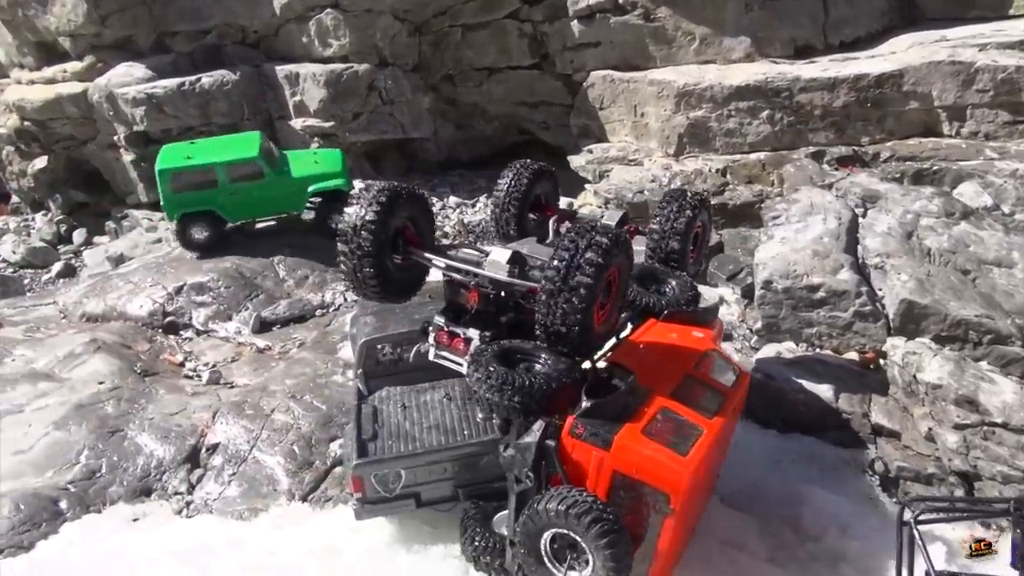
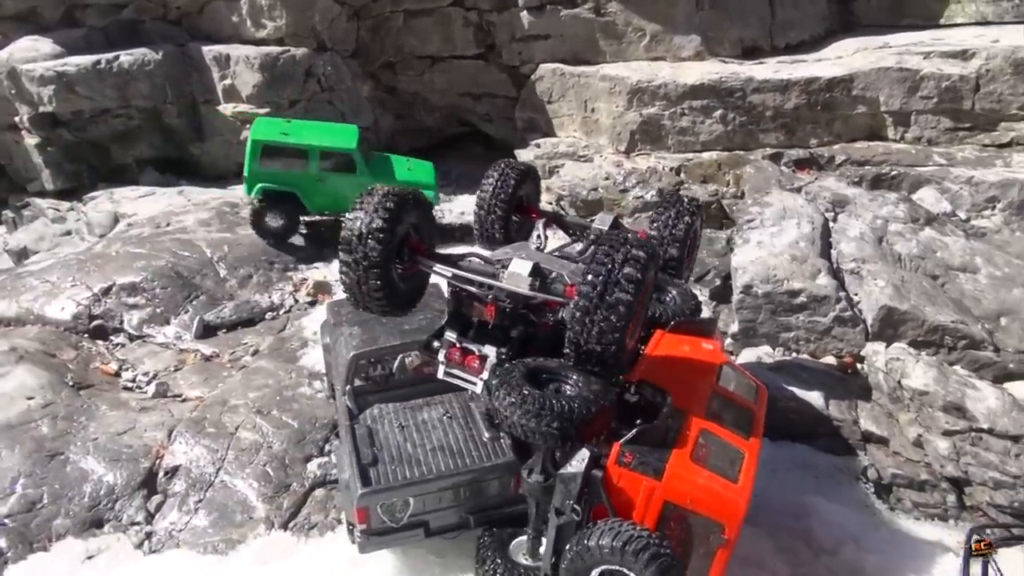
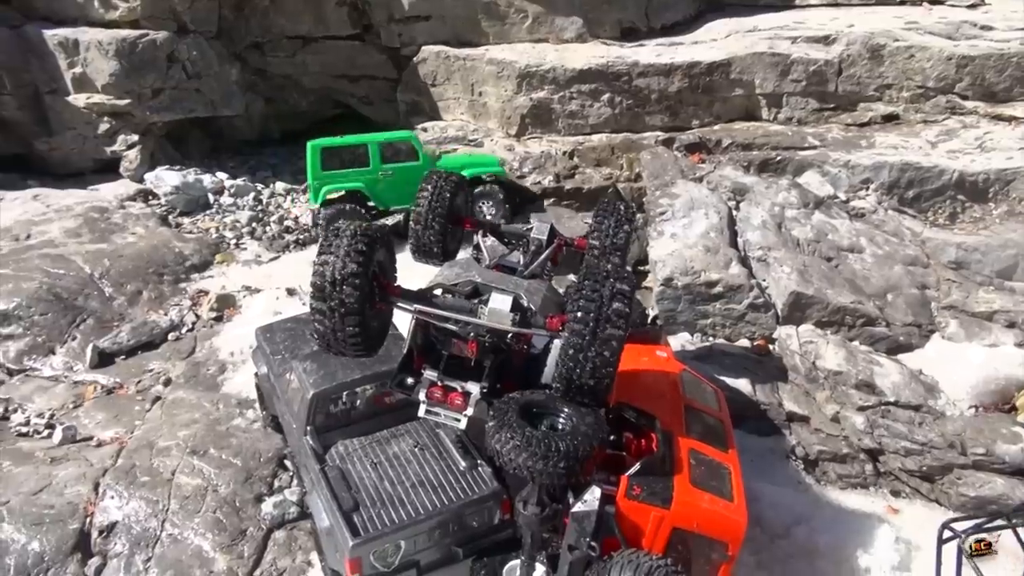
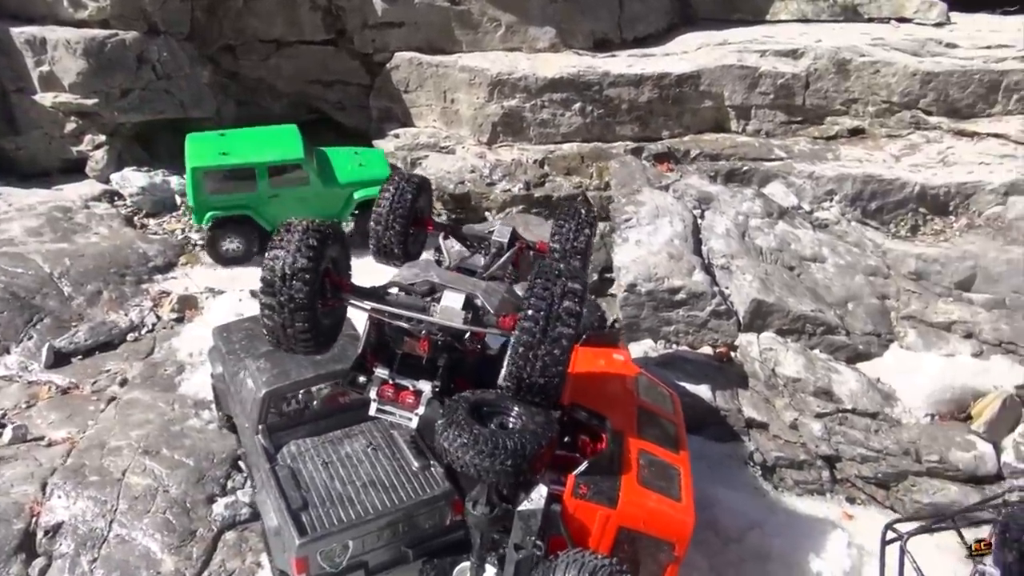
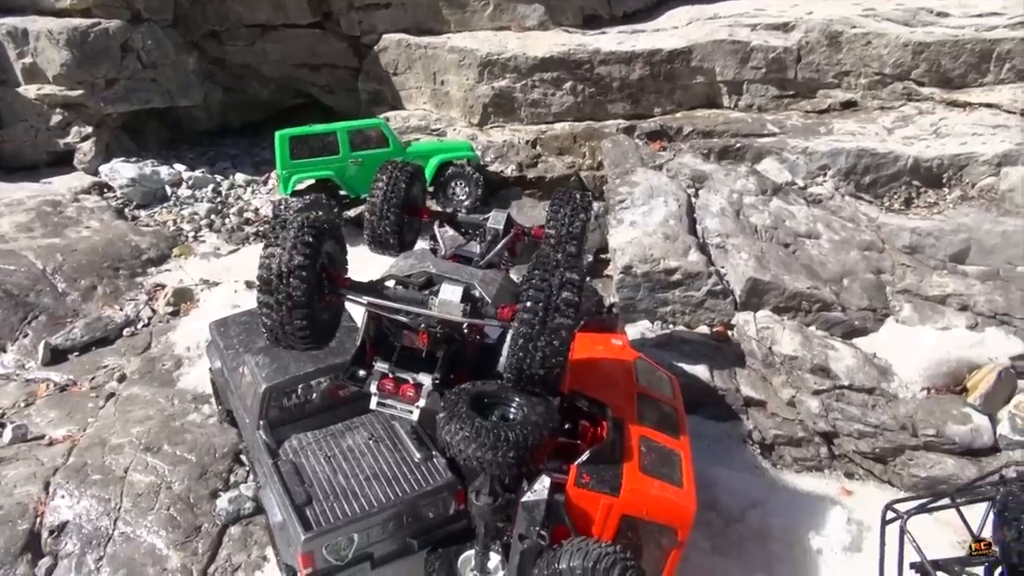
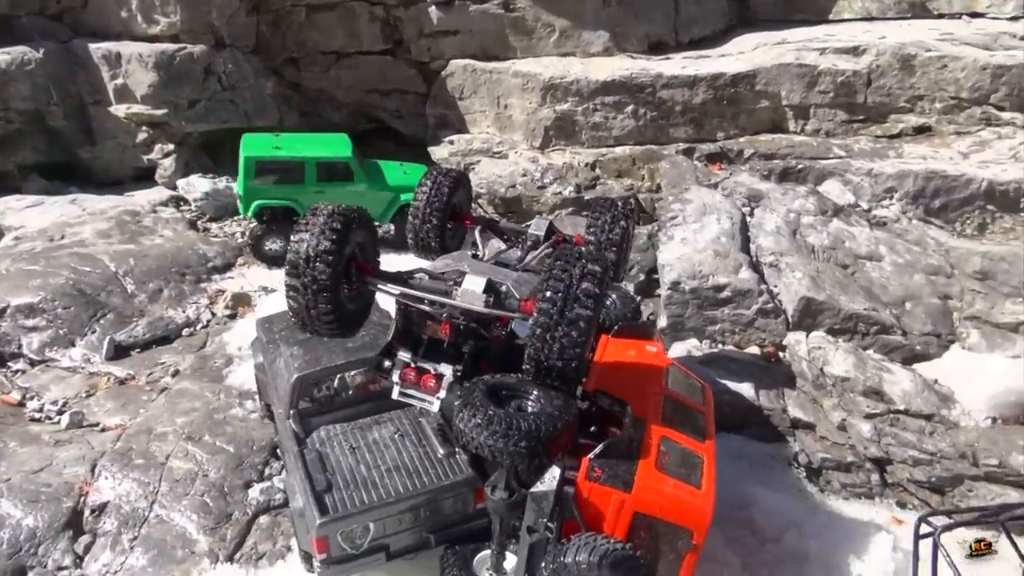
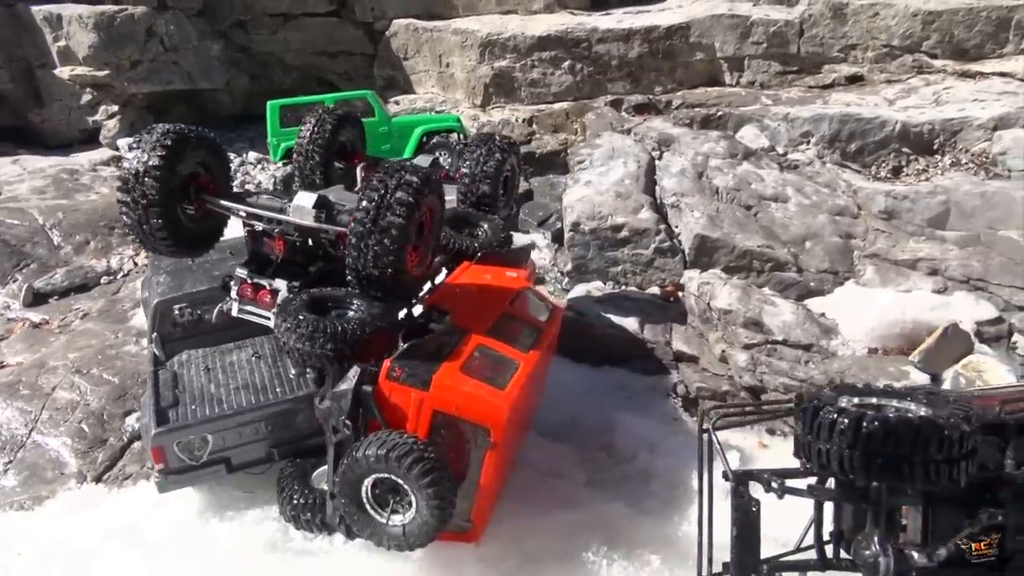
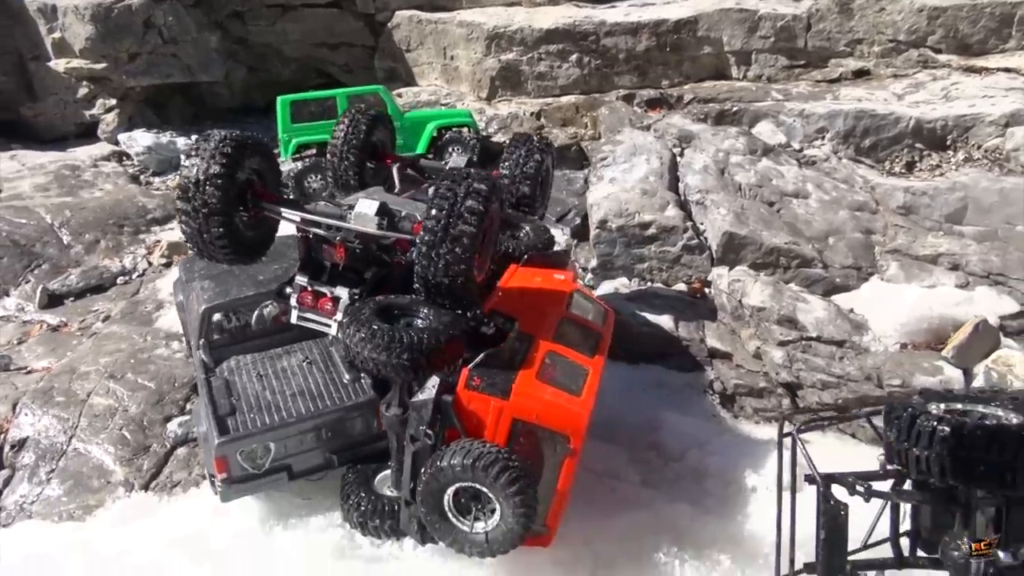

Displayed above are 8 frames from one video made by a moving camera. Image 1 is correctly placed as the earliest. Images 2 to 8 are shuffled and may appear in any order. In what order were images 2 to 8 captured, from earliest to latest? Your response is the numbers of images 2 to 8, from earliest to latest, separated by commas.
2, 6, 4, 3, 5, 8, 7
